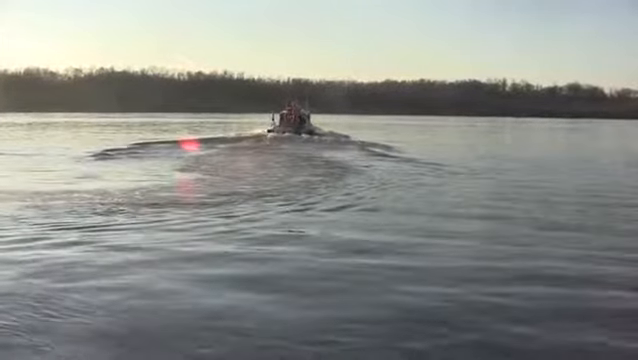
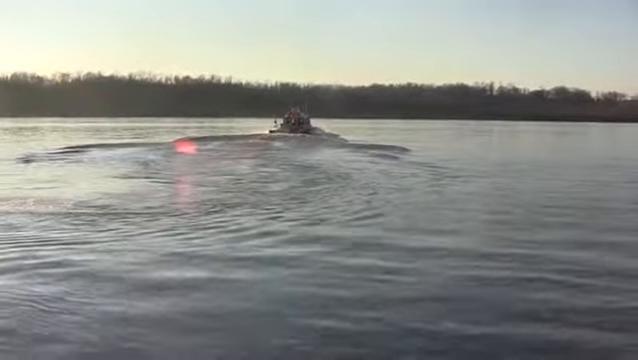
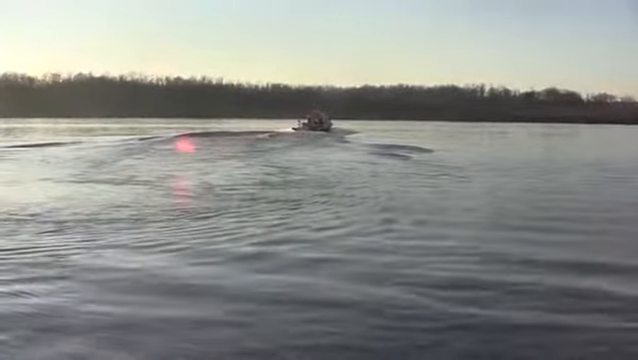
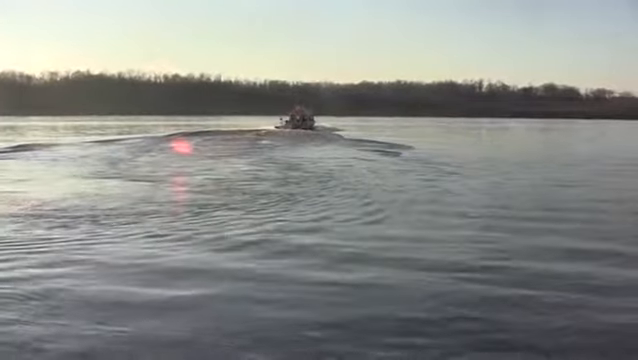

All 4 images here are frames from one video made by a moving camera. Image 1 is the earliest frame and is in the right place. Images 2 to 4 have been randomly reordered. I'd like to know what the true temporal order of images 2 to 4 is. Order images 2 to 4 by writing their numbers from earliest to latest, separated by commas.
2, 4, 3
